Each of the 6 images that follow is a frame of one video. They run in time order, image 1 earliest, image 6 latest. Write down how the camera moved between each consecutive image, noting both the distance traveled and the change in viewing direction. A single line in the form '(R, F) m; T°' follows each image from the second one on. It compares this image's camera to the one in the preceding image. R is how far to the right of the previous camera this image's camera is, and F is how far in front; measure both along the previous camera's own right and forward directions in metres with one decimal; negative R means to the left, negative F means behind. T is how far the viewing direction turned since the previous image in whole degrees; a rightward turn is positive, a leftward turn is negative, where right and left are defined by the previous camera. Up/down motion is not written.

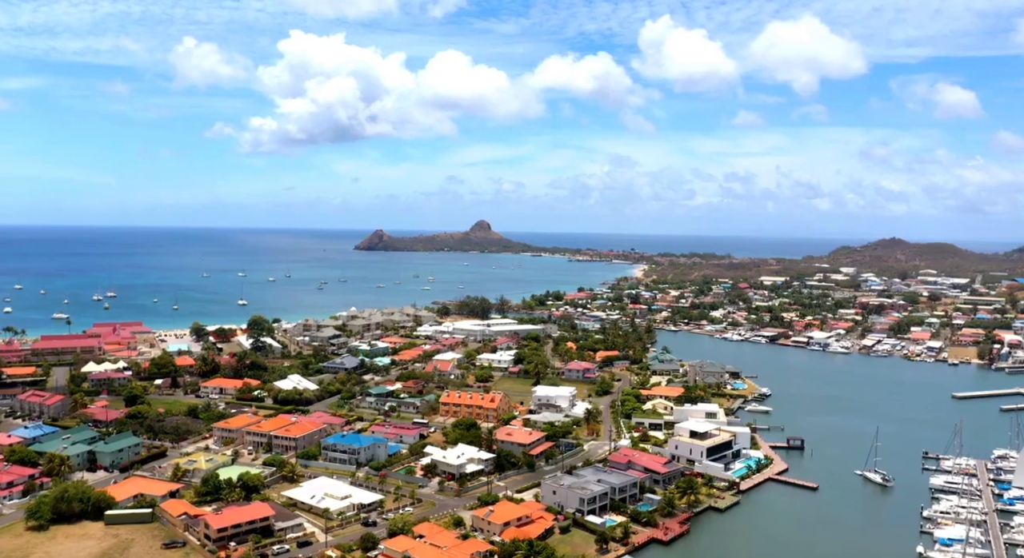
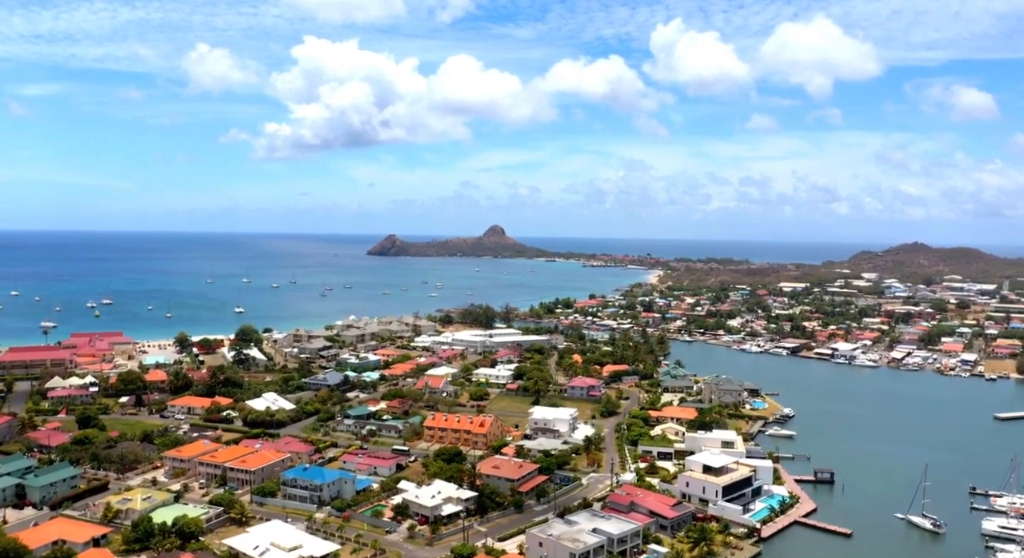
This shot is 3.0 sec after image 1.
(+0.6, +2.4) m; -1°
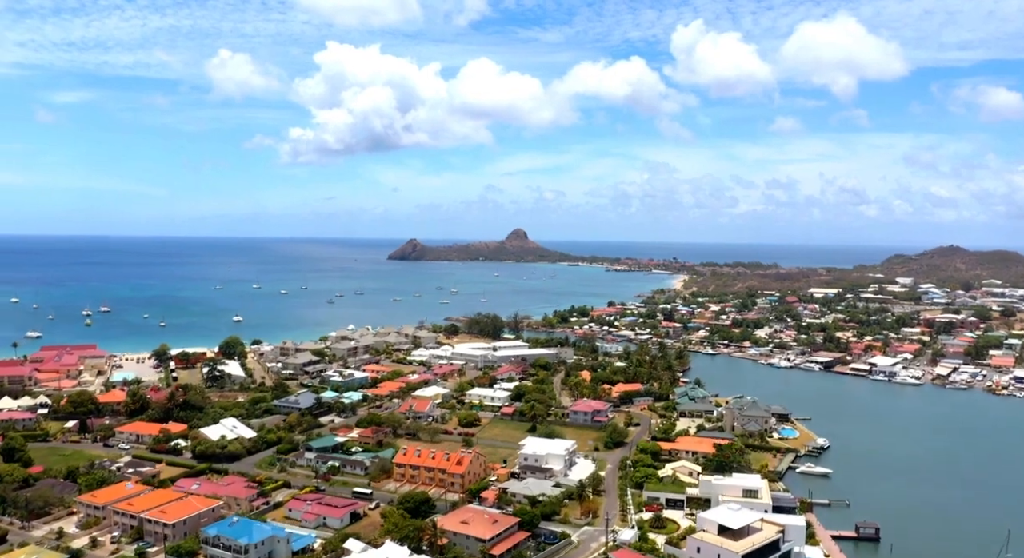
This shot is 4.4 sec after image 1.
(+0.9, +3.0) m; -2°
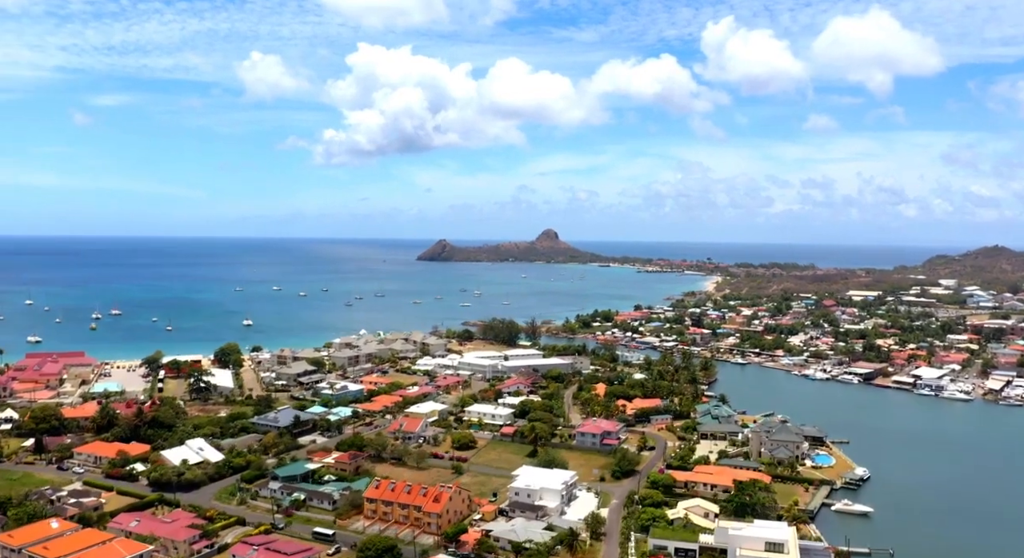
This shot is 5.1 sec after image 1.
(+0.9, +2.3) m; -2°
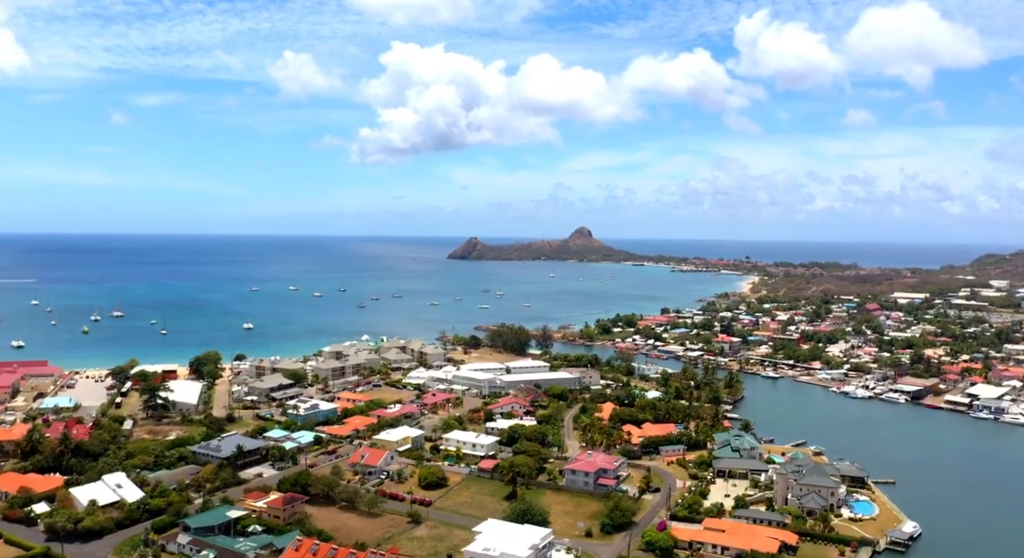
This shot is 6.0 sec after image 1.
(+1.3, +3.2) m; -3°
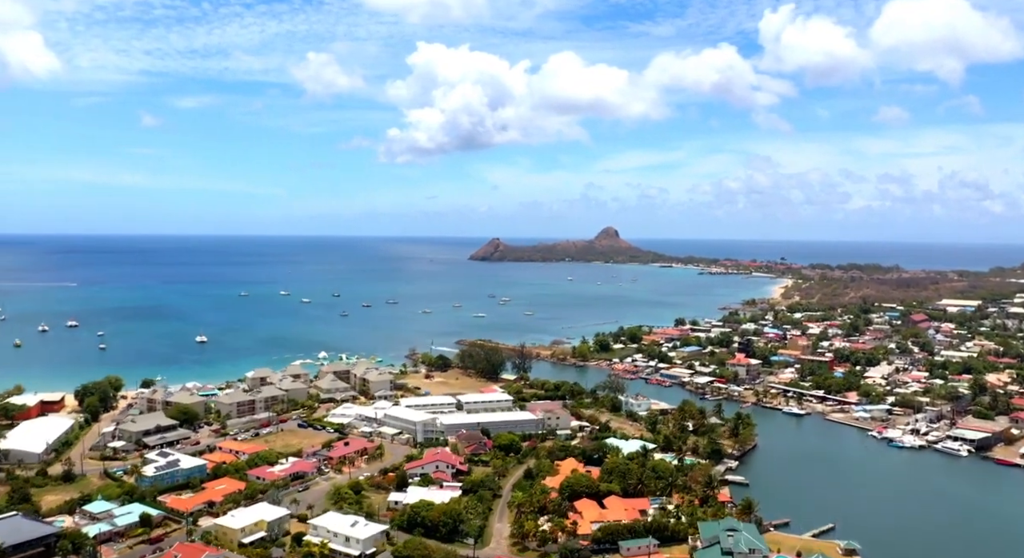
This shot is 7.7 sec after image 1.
(+2.4, +6.0) m; -2°
